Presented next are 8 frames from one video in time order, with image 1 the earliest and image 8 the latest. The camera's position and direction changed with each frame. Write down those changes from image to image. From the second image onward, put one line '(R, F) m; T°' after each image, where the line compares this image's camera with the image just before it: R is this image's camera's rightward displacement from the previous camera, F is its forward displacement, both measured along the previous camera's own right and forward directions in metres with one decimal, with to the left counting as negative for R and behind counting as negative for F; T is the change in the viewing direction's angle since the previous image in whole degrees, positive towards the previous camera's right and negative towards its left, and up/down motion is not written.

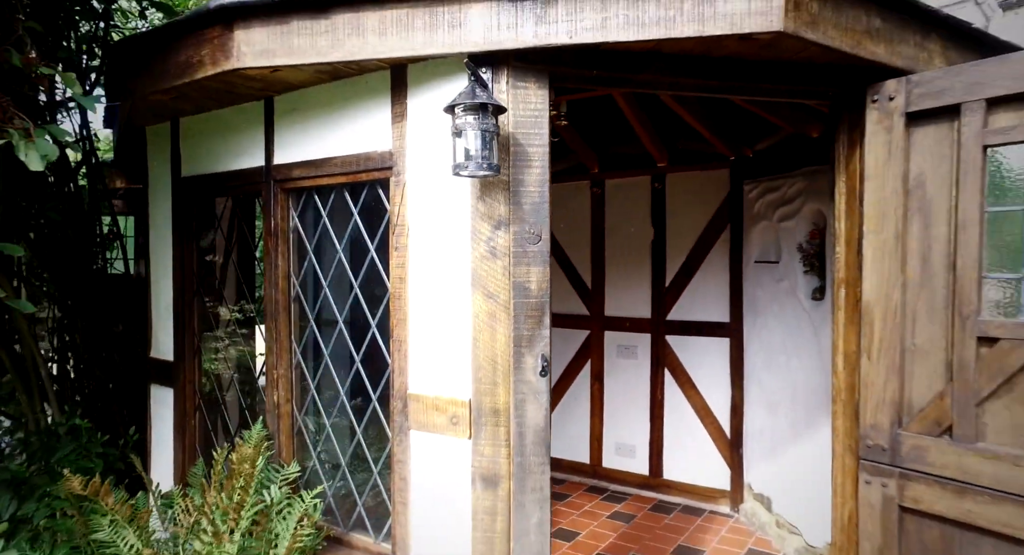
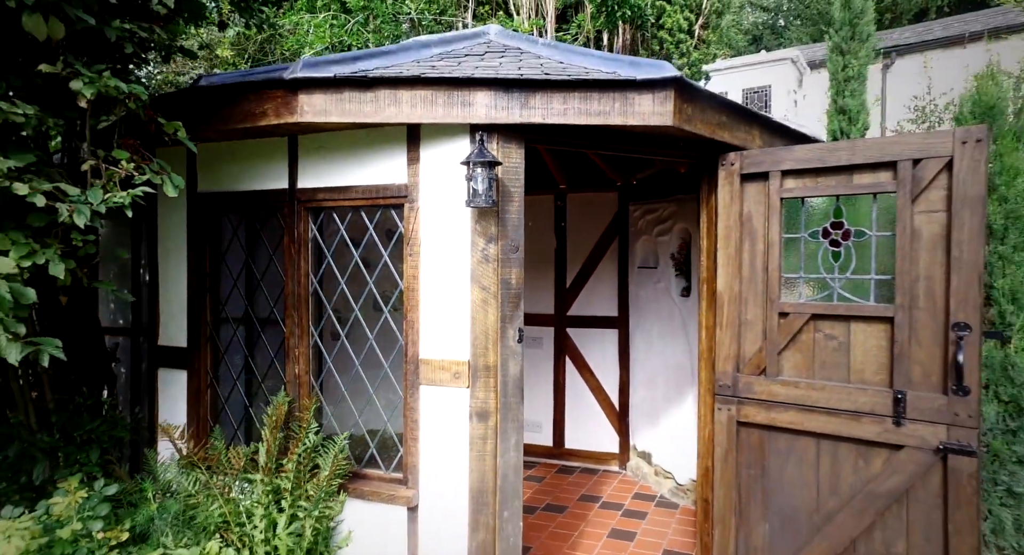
(-0.5, -1.0) m; +10°
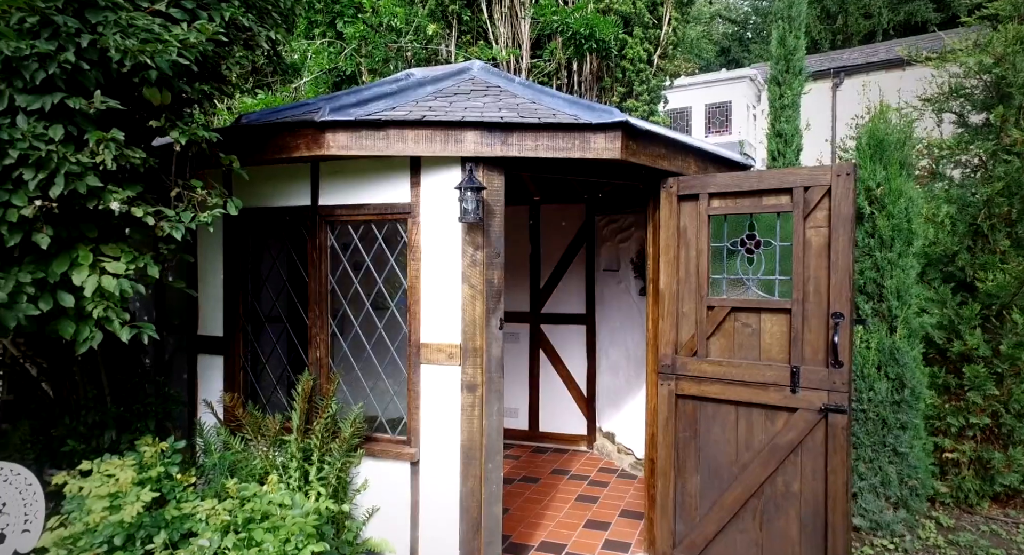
(0.0, -0.8) m; +2°
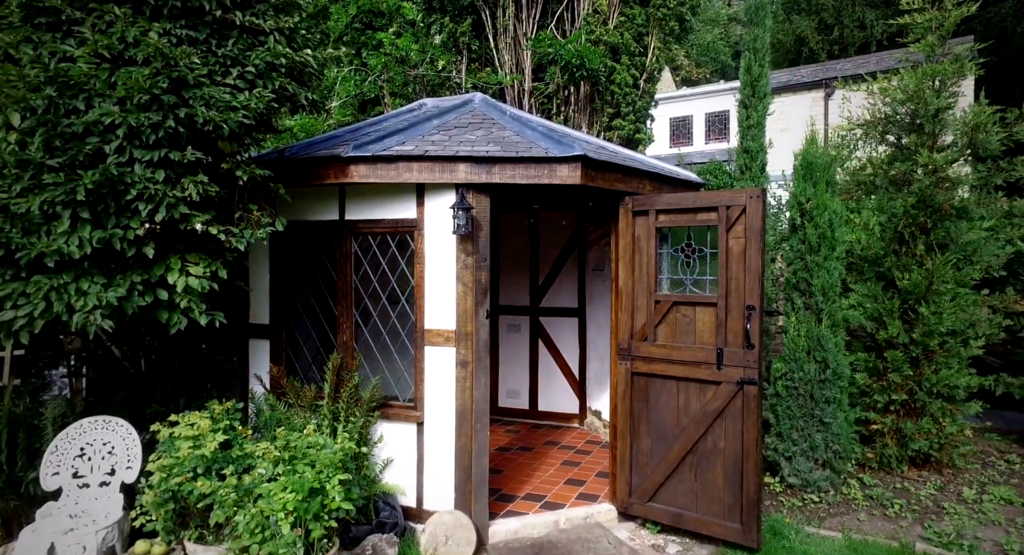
(+0.3, -1.0) m; -2°
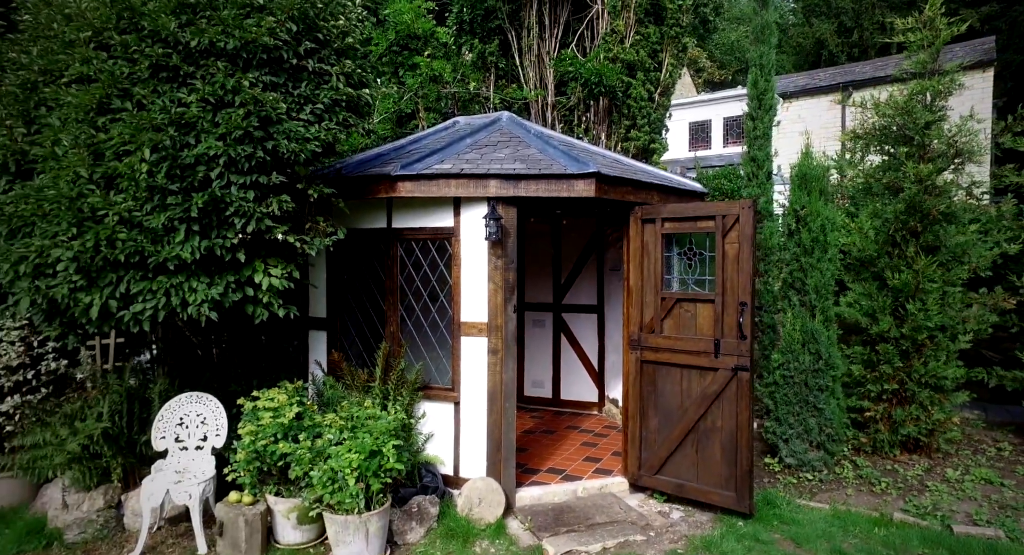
(0.0, -0.8) m; -2°
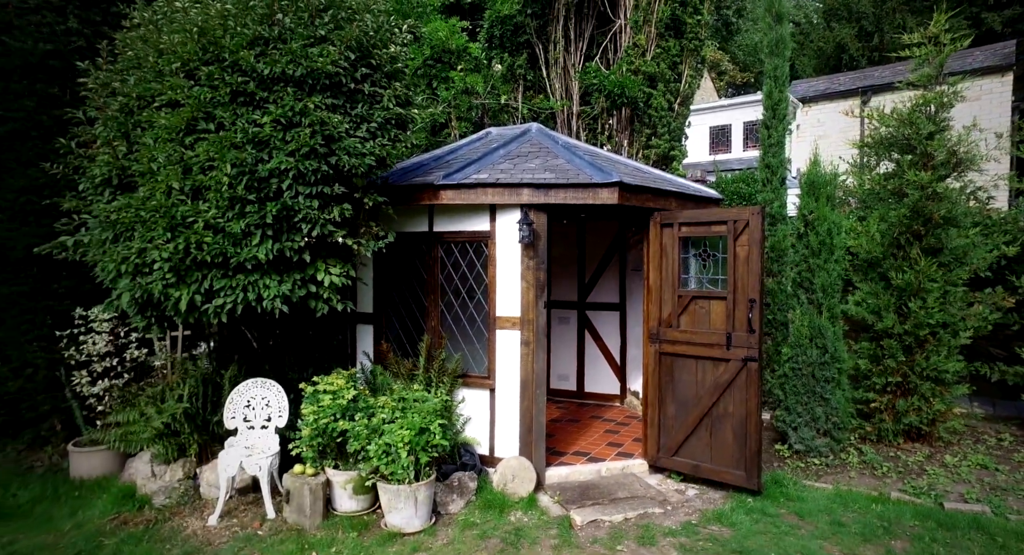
(-0.1, -0.6) m; -2°
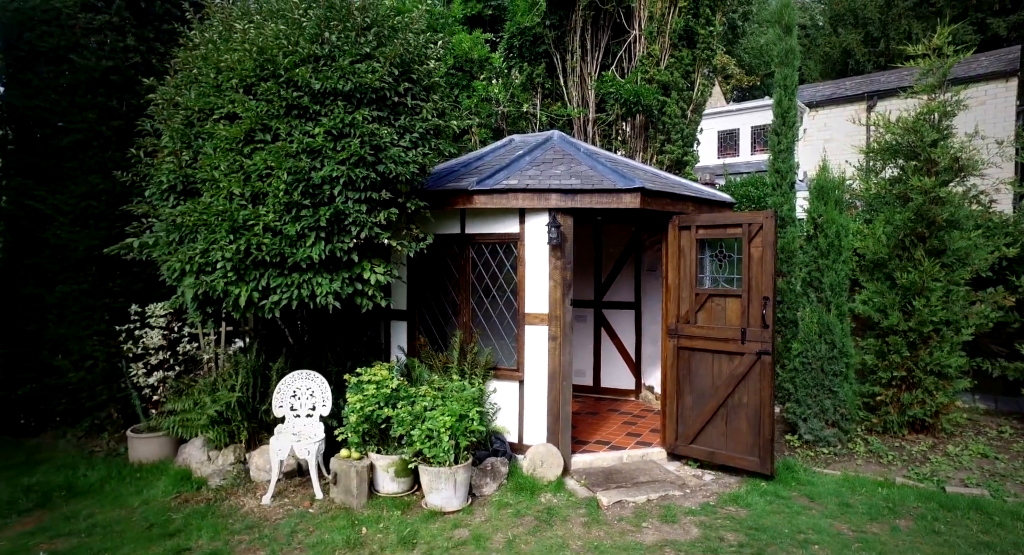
(-0.2, -0.4) m; 0°
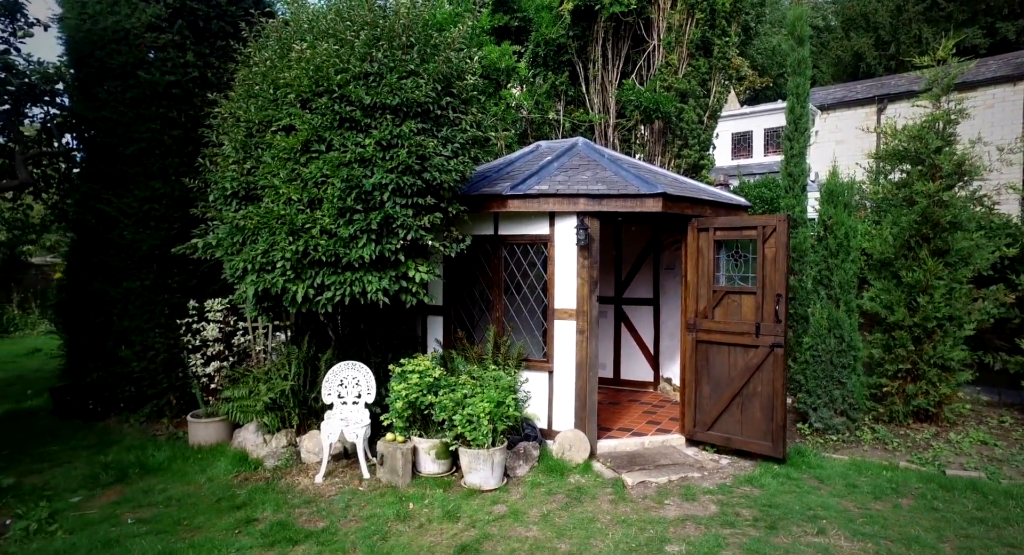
(-0.2, -0.5) m; -1°
